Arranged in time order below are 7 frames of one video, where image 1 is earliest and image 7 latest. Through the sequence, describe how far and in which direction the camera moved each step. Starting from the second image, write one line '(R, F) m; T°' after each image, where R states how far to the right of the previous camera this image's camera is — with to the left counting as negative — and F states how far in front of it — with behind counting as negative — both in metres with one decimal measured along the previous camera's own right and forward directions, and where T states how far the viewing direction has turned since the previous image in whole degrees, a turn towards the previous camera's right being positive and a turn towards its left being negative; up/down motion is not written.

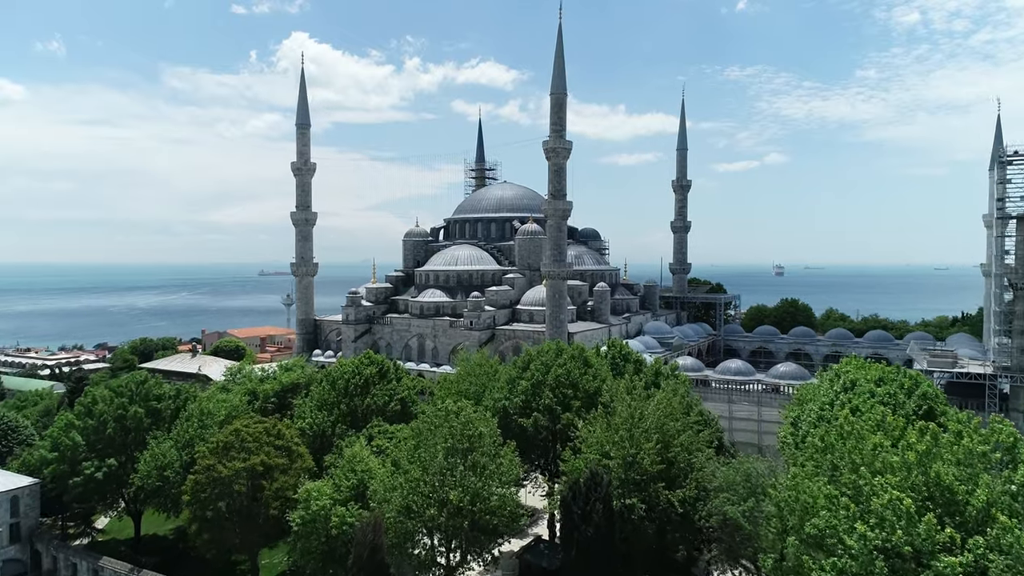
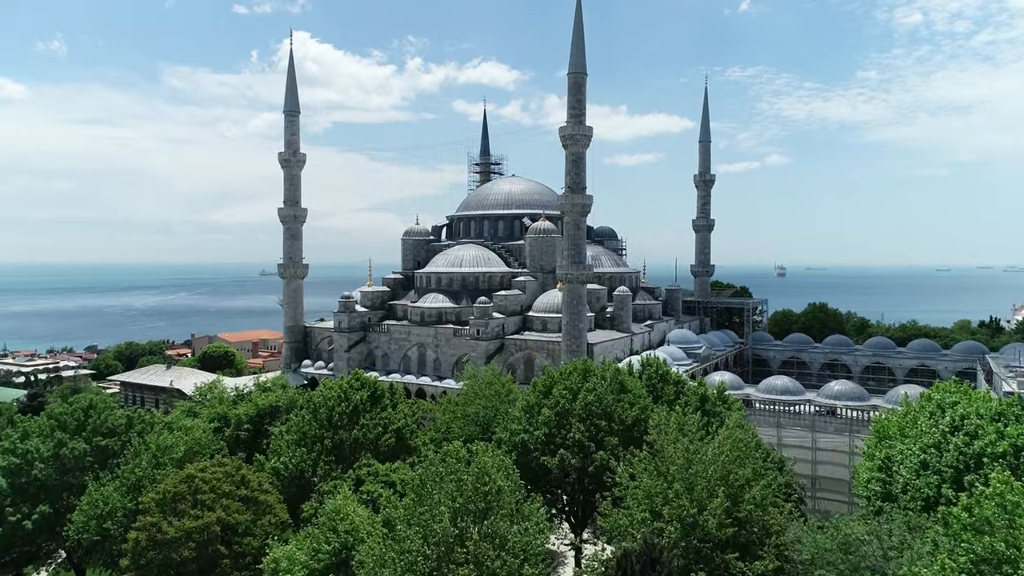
(-0.3, +4.7) m; 0°
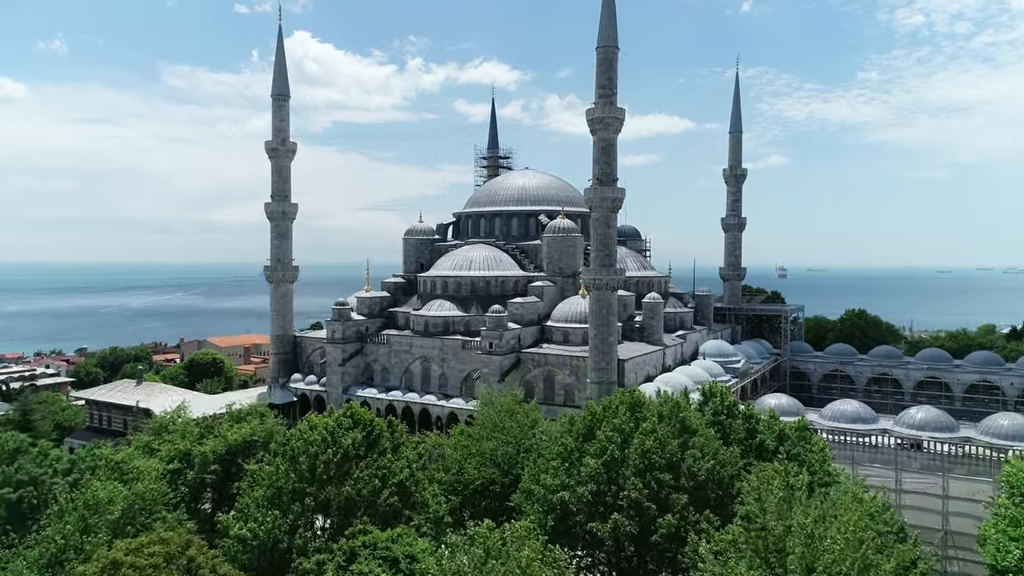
(-0.5, +4.9) m; 0°
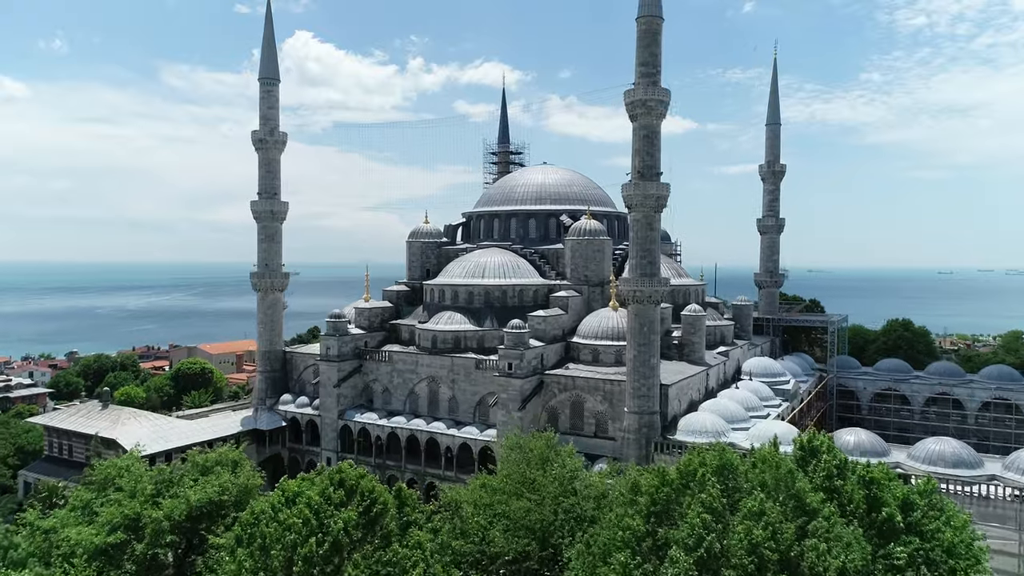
(-0.5, +4.7) m; 0°
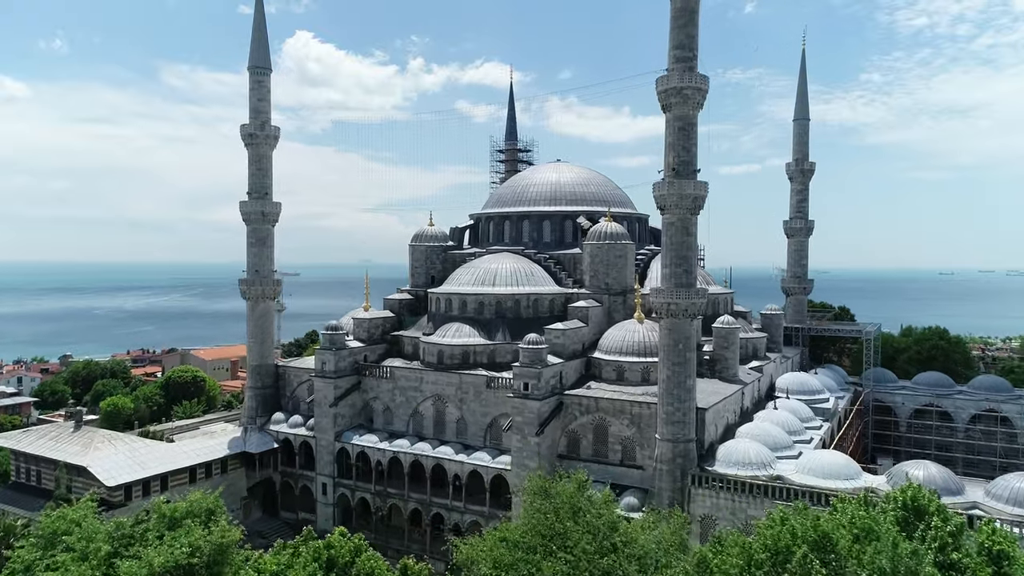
(-0.3, +3.0) m; 0°
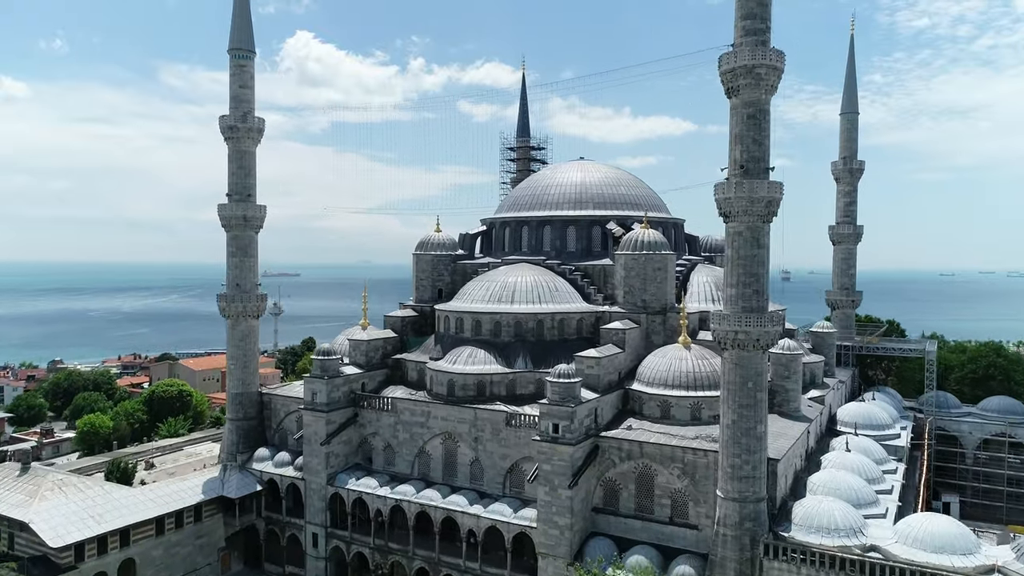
(-0.5, +4.4) m; 0°
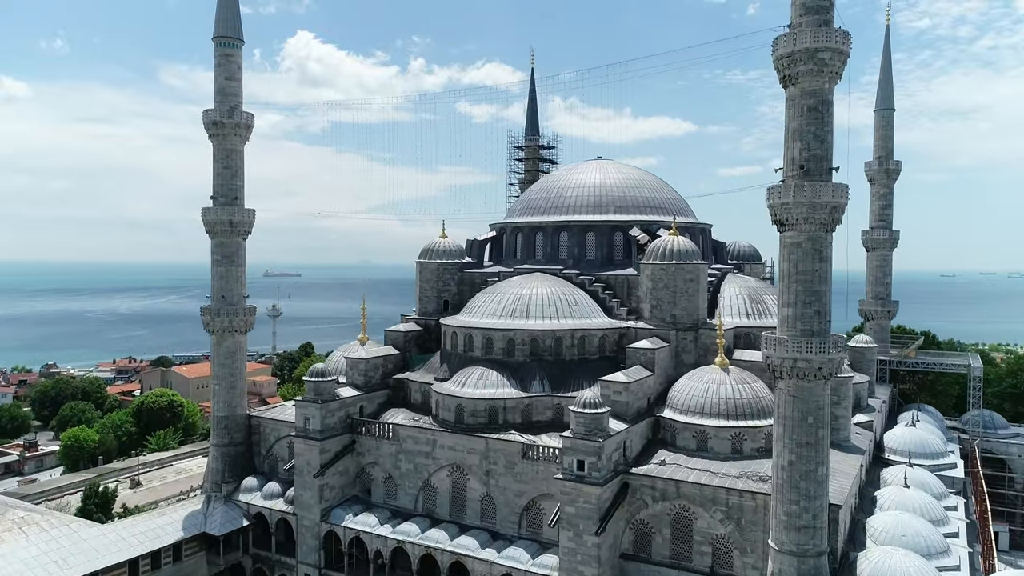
(-0.3, +2.7) m; 0°
